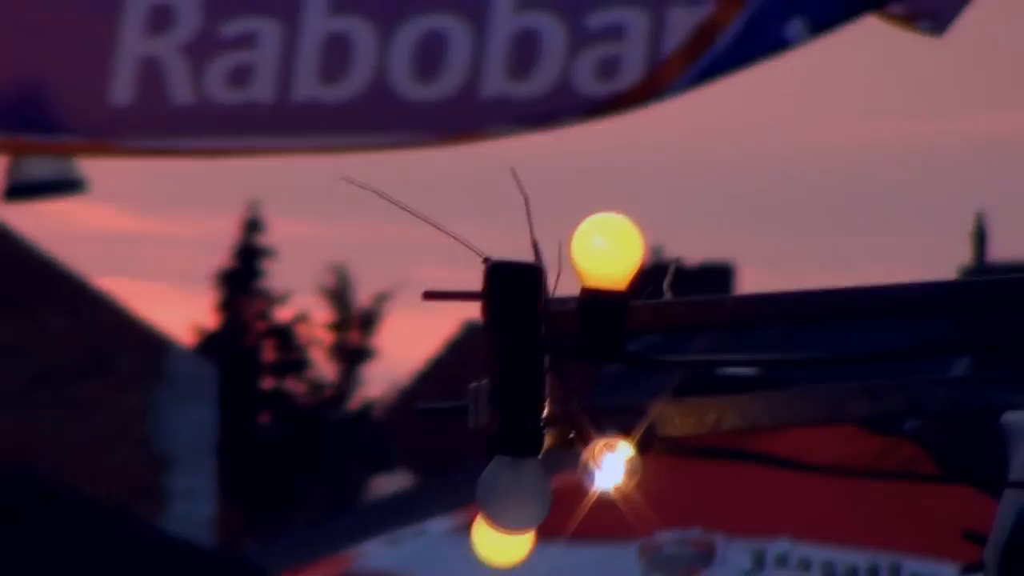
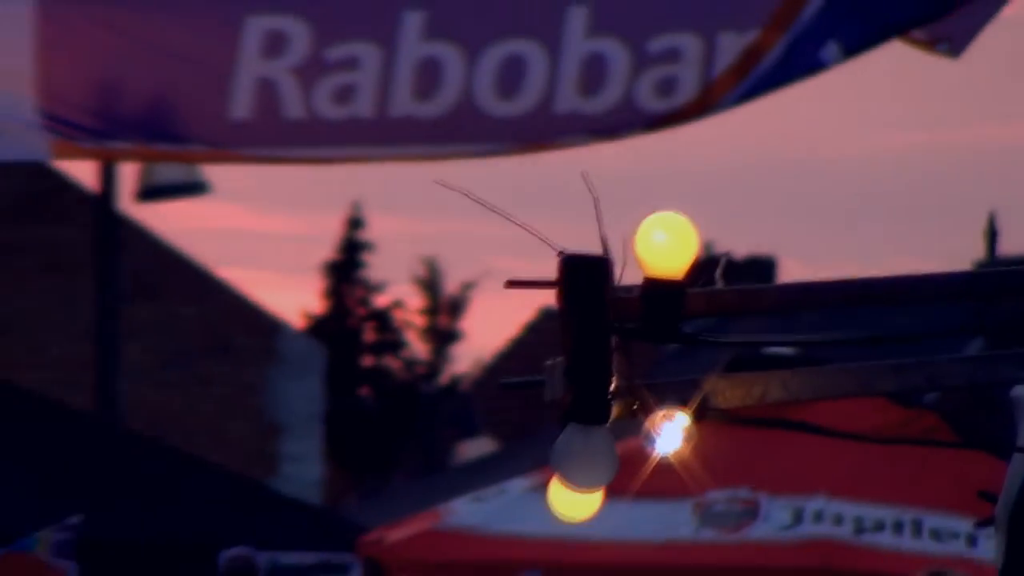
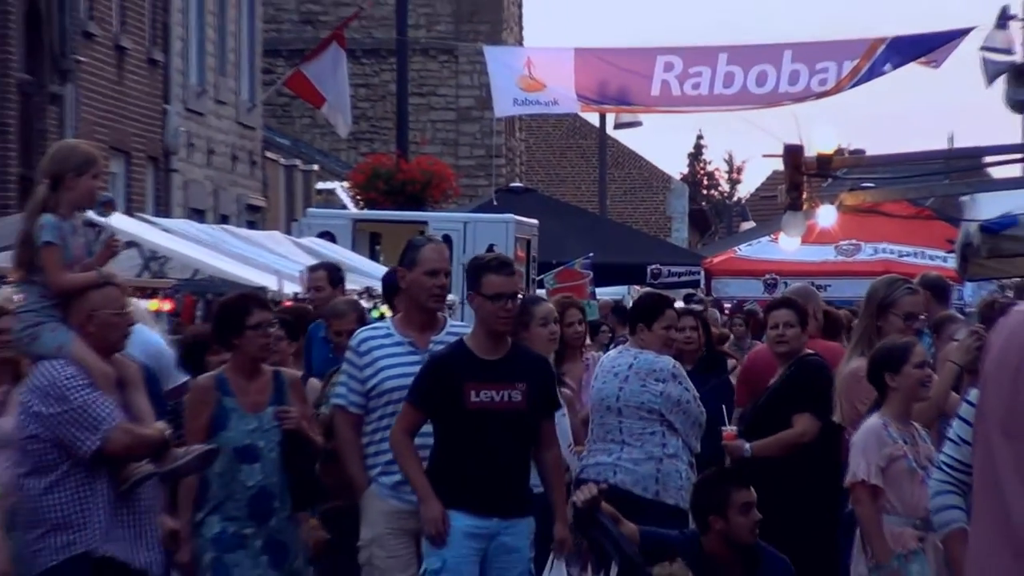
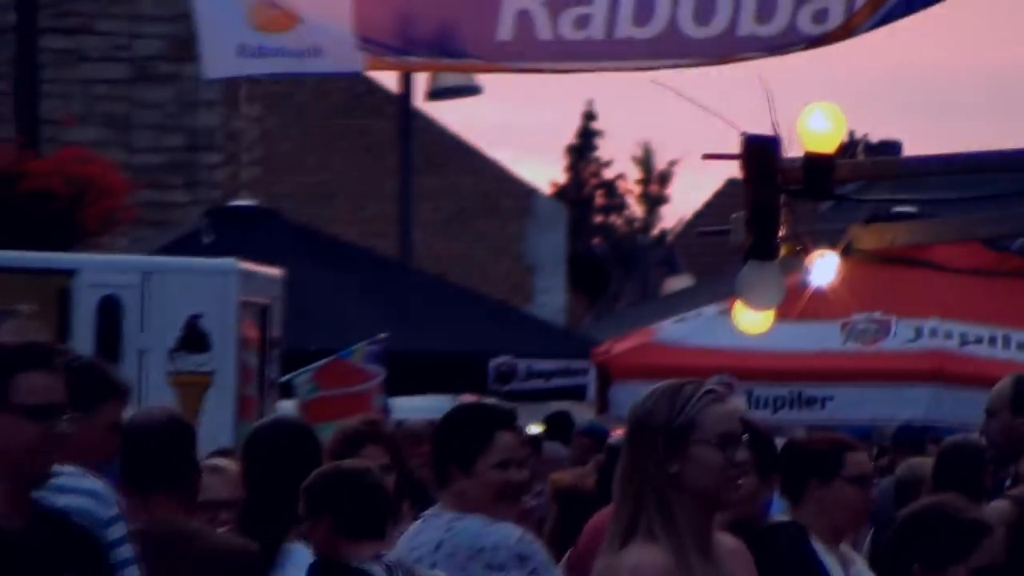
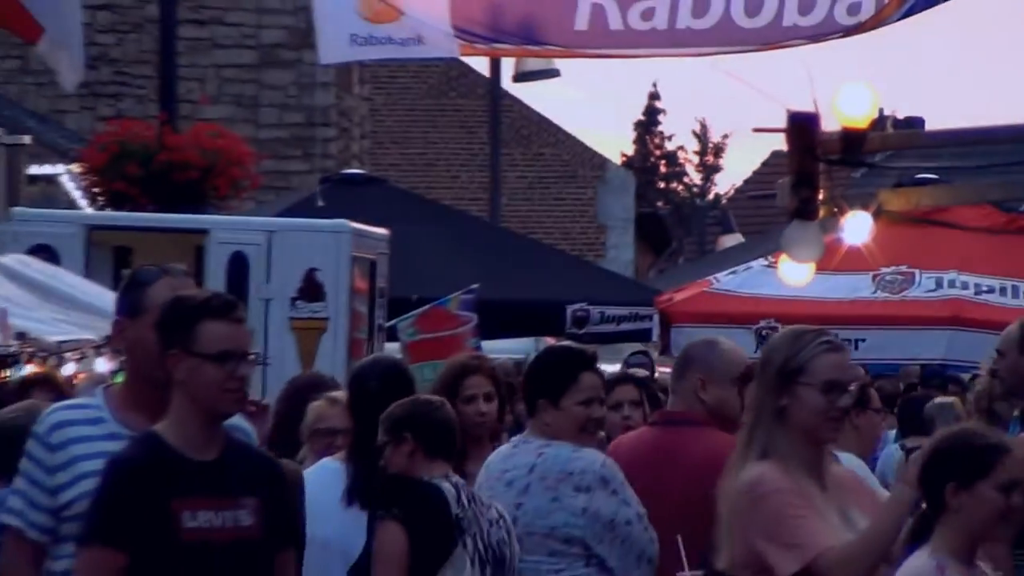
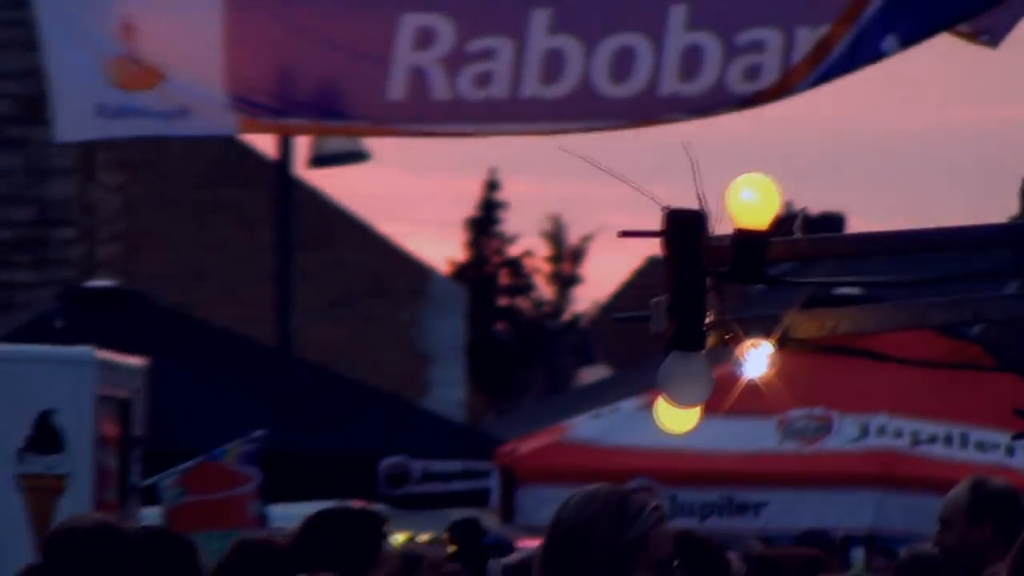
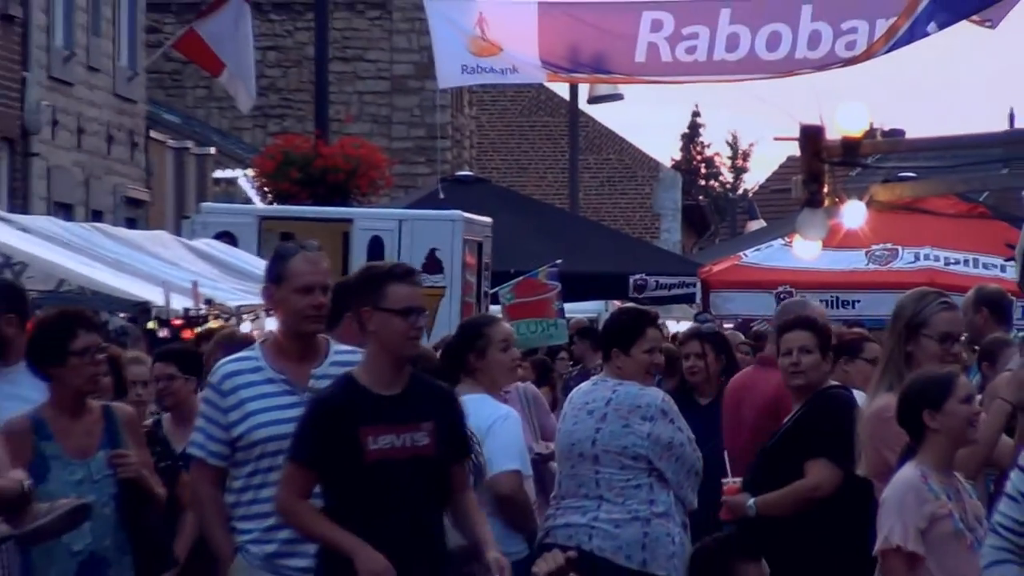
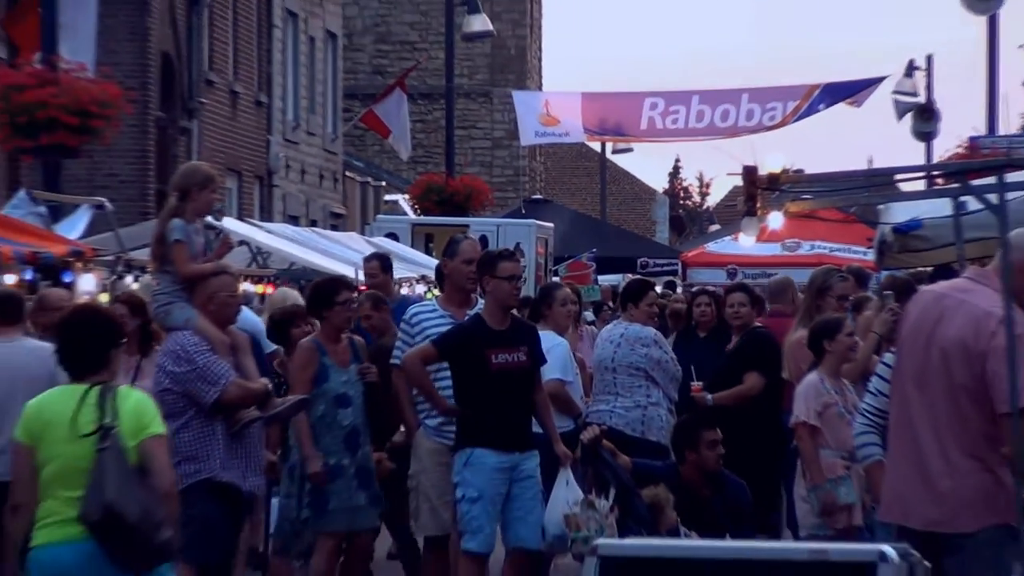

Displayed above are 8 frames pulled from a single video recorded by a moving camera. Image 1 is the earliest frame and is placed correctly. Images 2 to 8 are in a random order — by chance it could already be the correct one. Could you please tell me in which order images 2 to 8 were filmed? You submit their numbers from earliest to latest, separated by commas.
2, 6, 4, 5, 7, 3, 8
